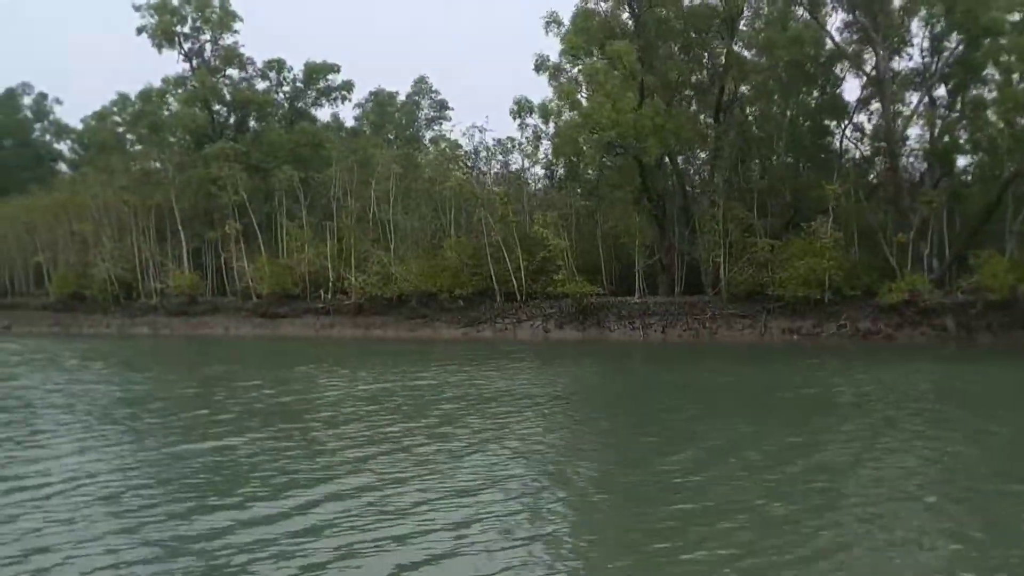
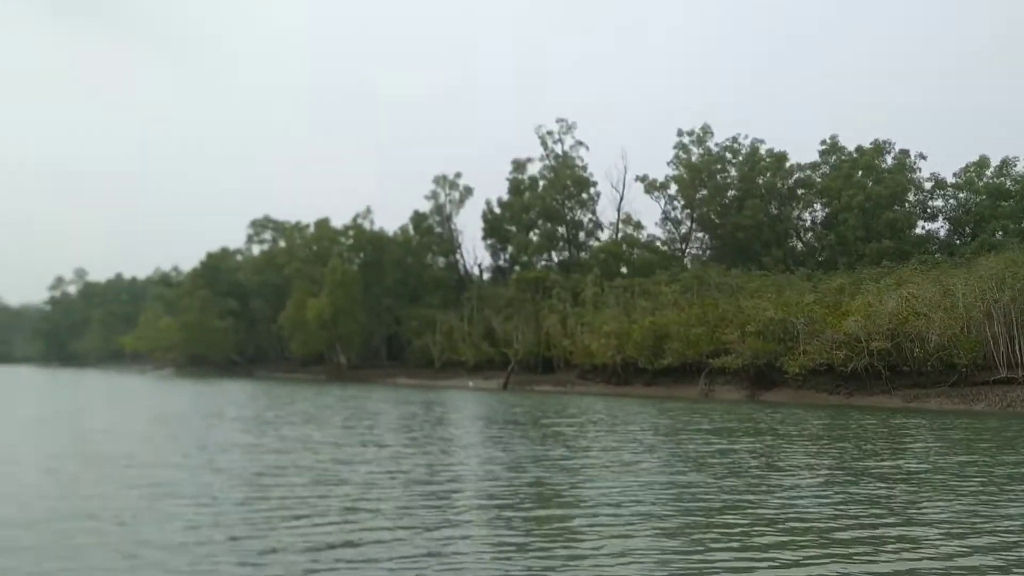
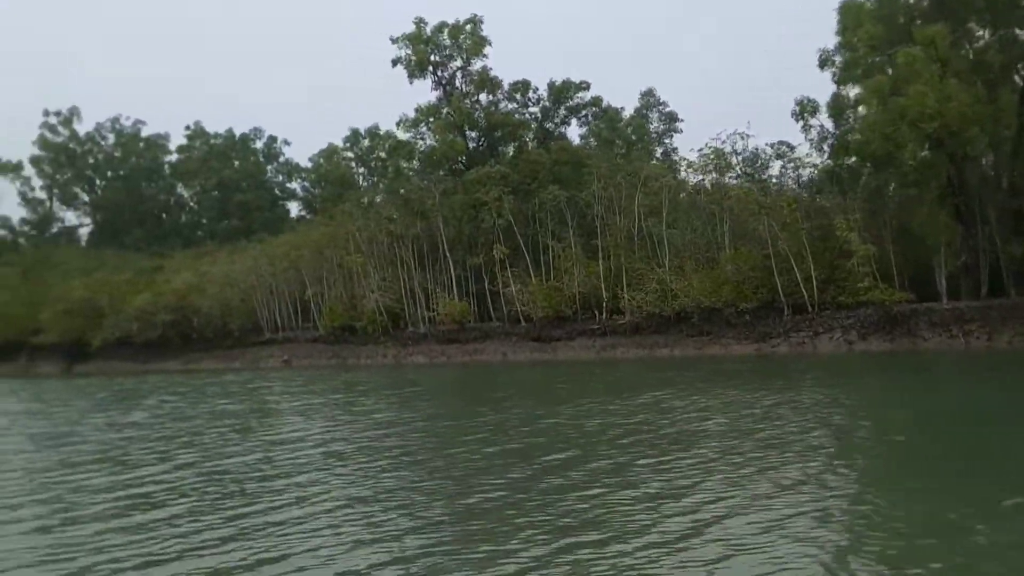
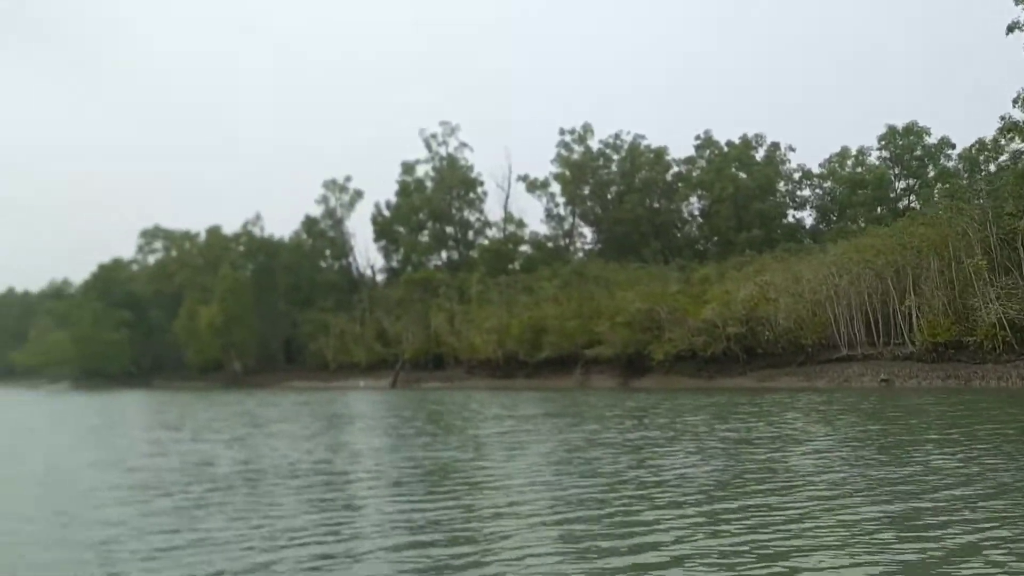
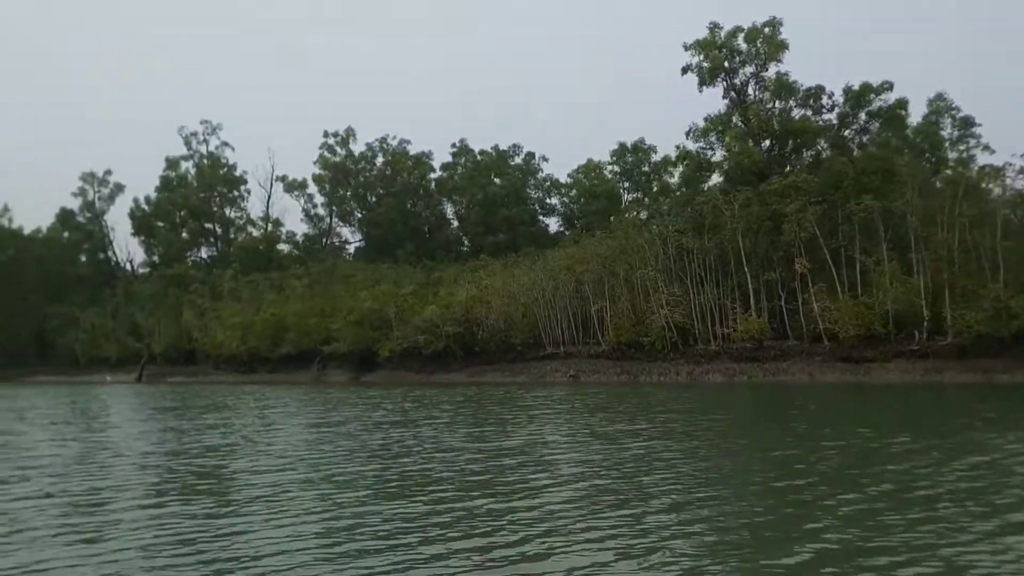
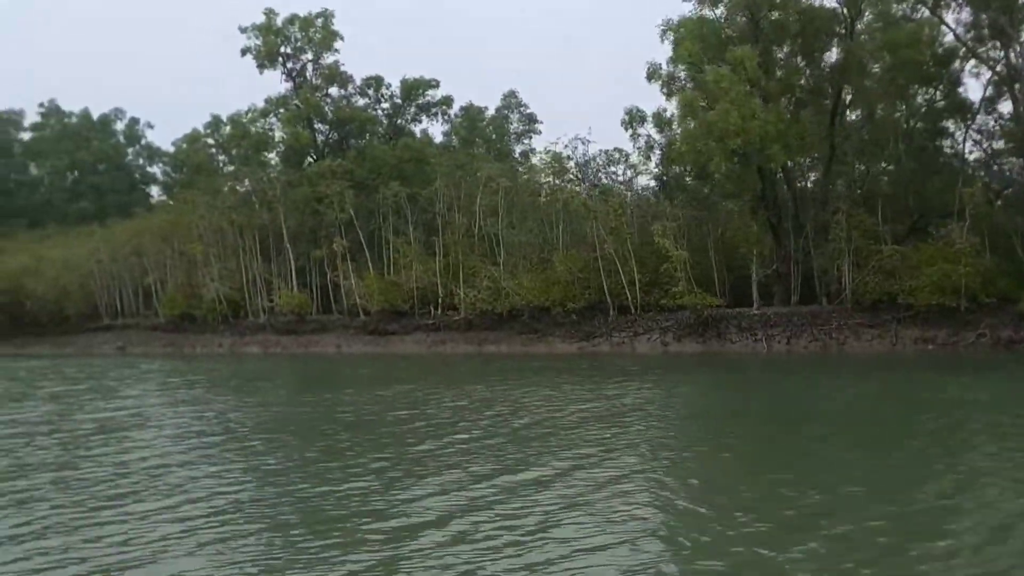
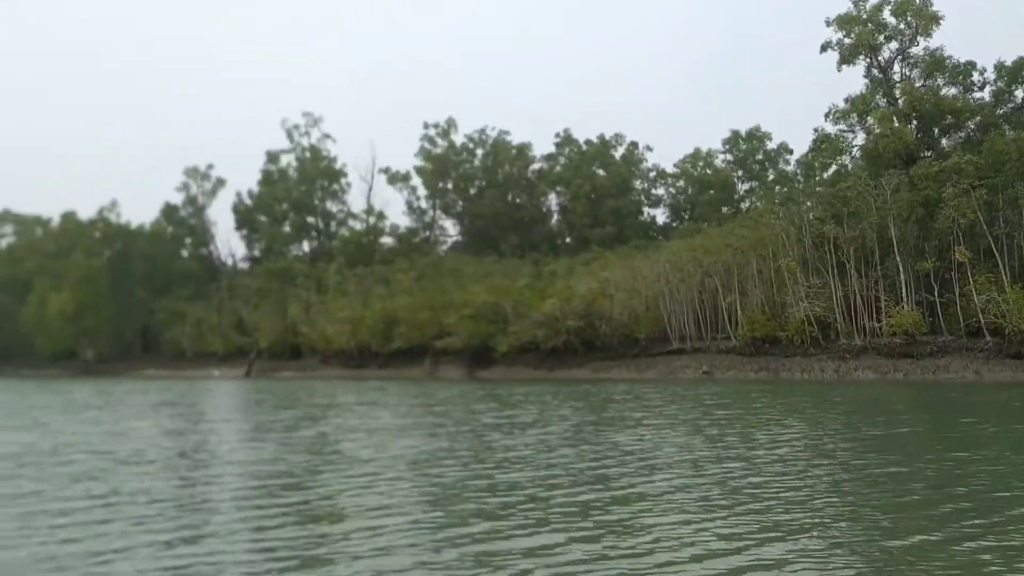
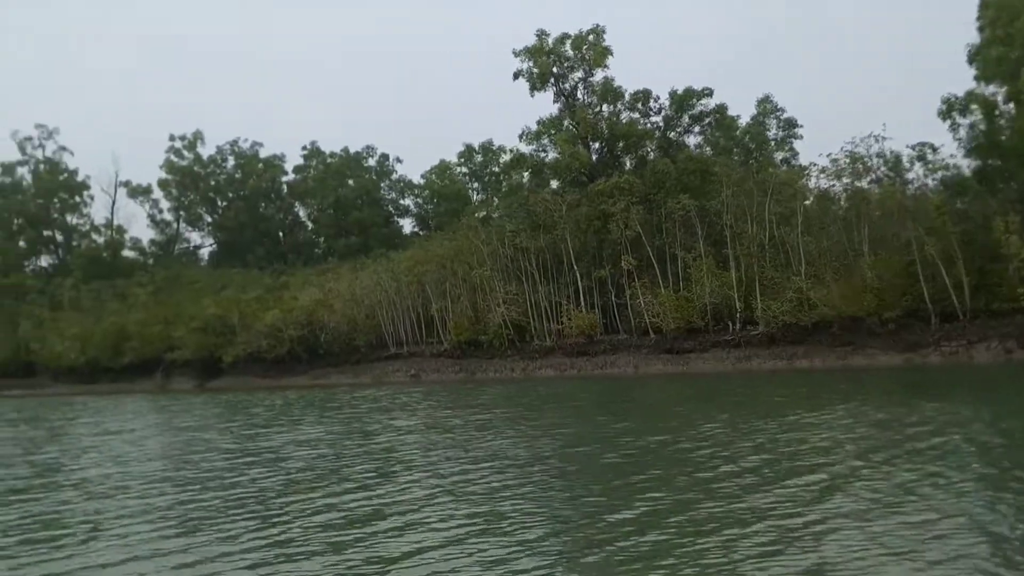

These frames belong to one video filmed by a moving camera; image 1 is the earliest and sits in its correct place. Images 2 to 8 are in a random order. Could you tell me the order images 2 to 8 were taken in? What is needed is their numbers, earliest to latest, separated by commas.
6, 3, 8, 5, 7, 4, 2
